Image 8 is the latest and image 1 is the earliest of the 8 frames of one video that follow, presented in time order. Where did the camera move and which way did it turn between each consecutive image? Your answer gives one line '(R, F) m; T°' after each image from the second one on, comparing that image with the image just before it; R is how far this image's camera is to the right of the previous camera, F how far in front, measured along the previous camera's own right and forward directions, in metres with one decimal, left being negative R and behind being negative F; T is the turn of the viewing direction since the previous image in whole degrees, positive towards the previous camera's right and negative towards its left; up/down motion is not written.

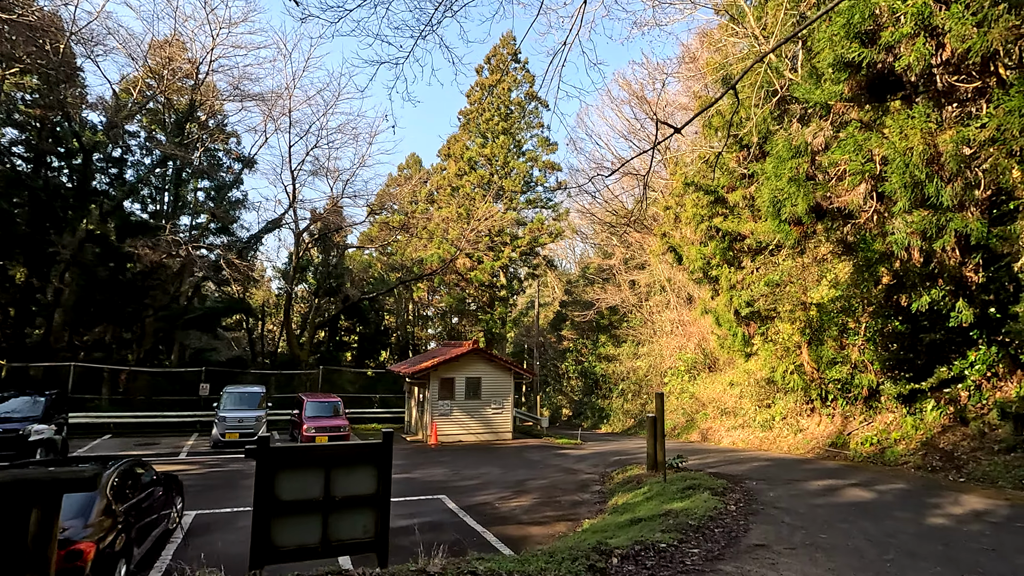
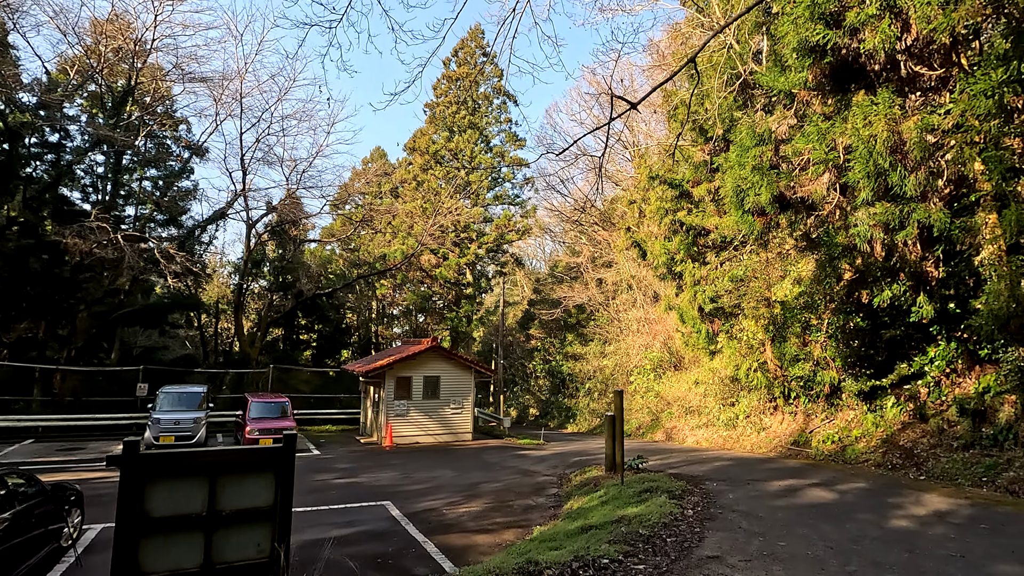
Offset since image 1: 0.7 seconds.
(+0.4, +0.6) m; +3°
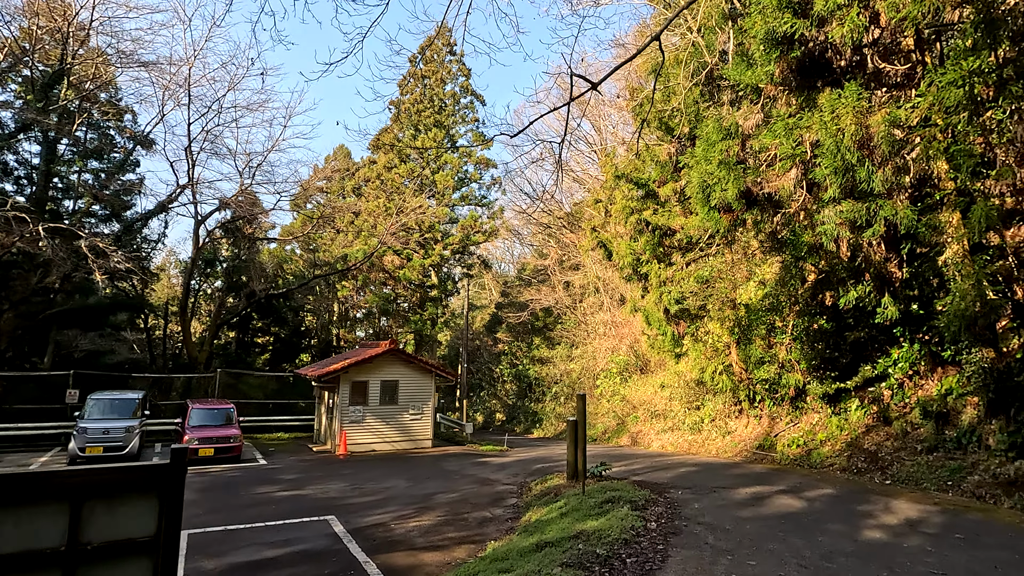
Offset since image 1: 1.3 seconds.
(+0.2, +0.6) m; +3°
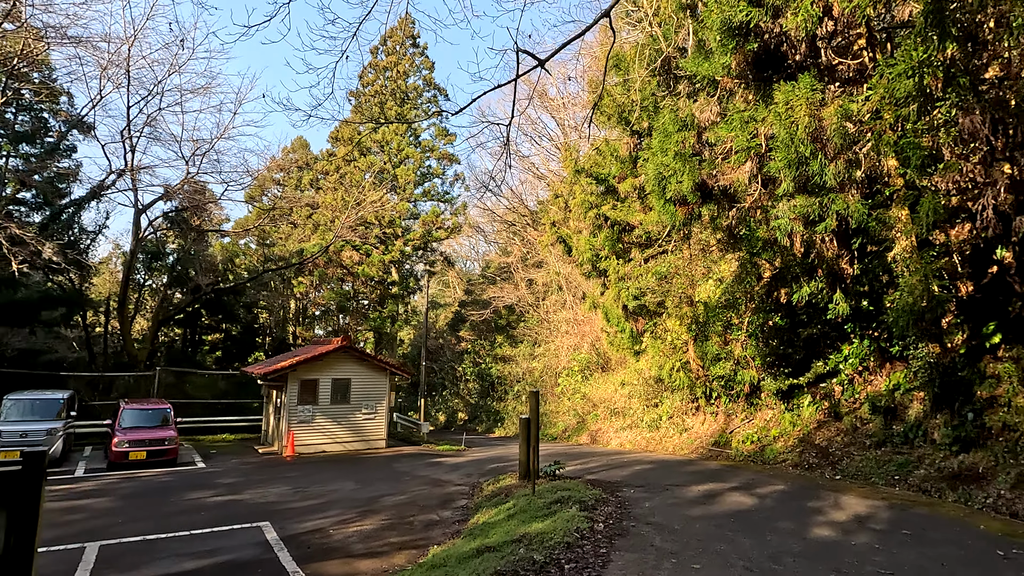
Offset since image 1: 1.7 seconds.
(+0.3, +0.4) m; +4°
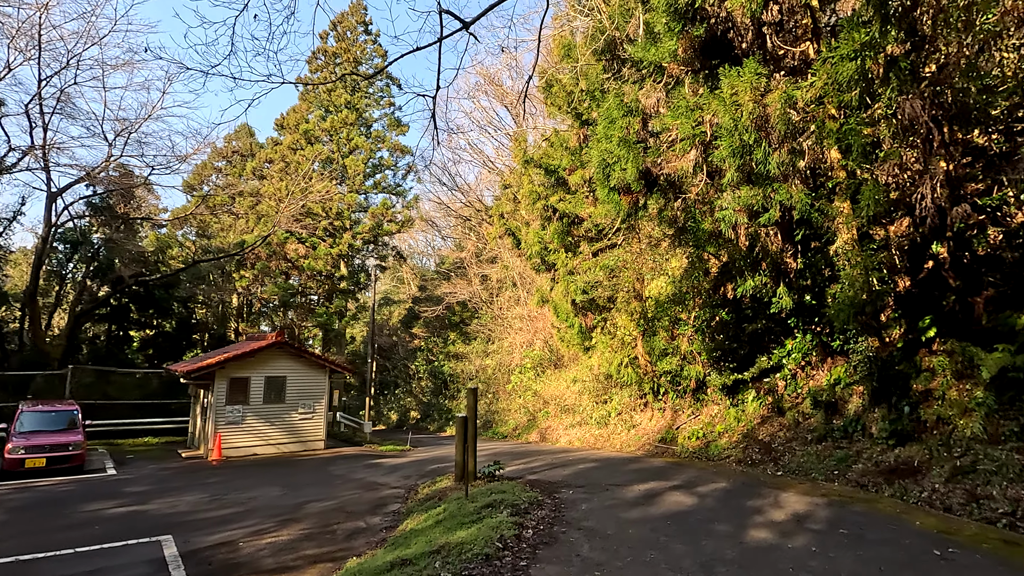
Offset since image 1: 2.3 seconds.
(+0.4, +0.5) m; +4°
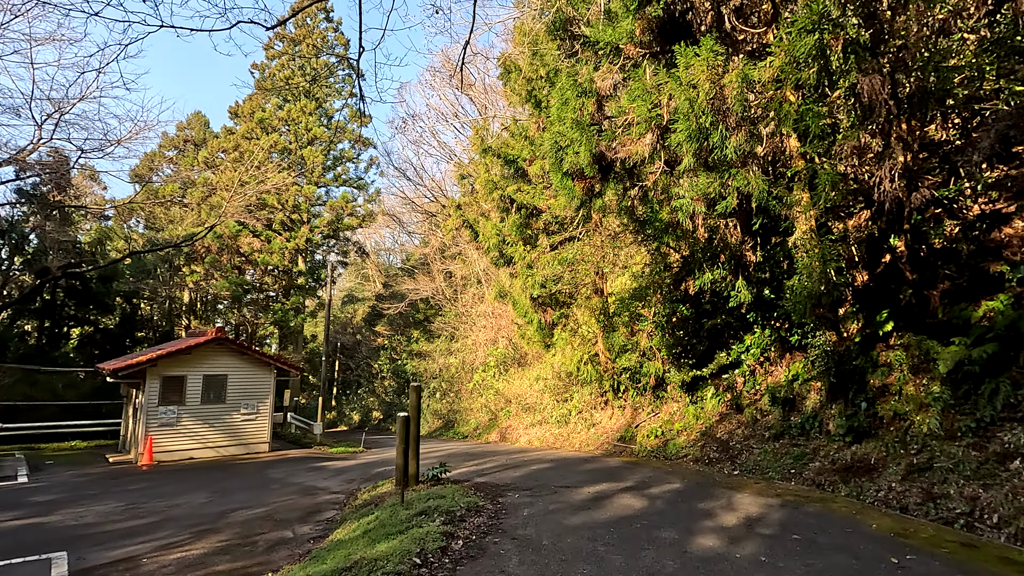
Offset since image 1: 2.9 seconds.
(+0.4, +0.5) m; +3°
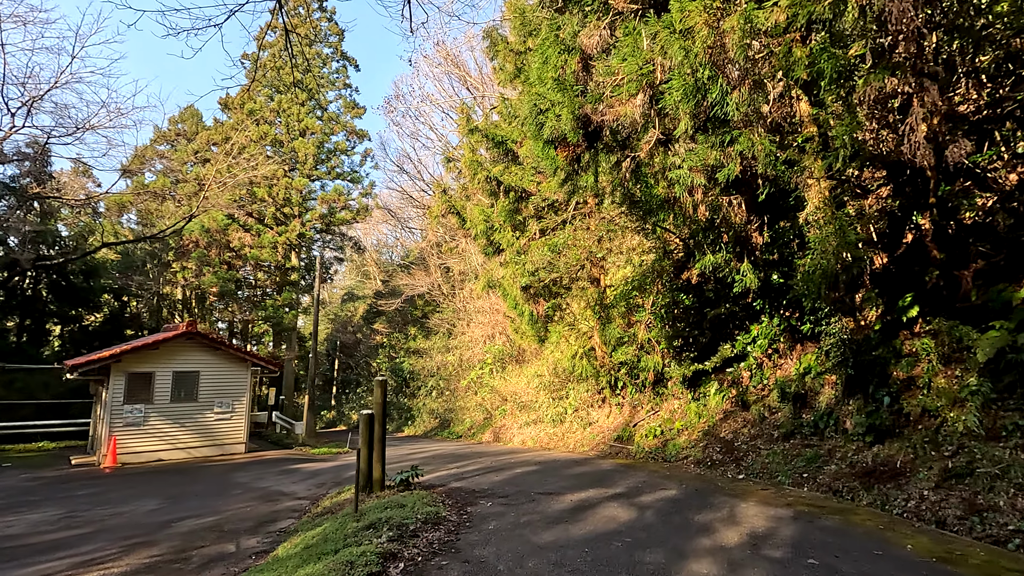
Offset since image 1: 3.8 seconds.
(+0.4, +0.9) m; -1°
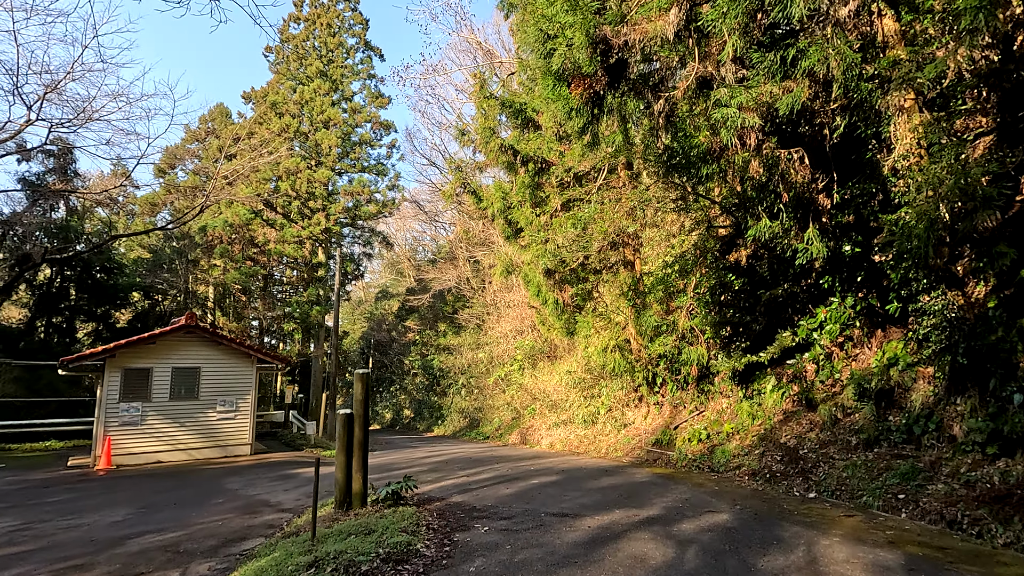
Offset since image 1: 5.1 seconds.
(+0.4, +1.4) m; -4°
